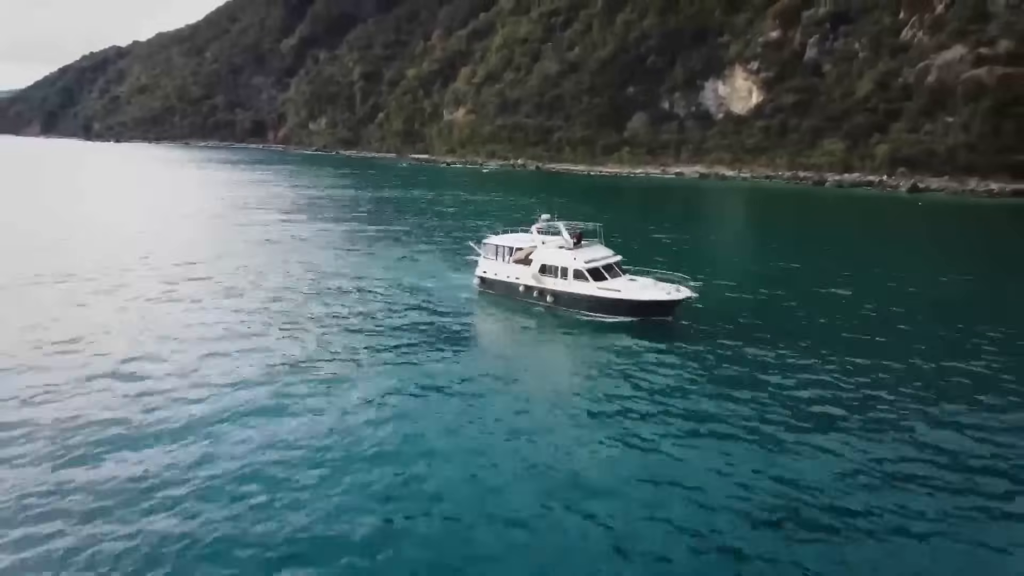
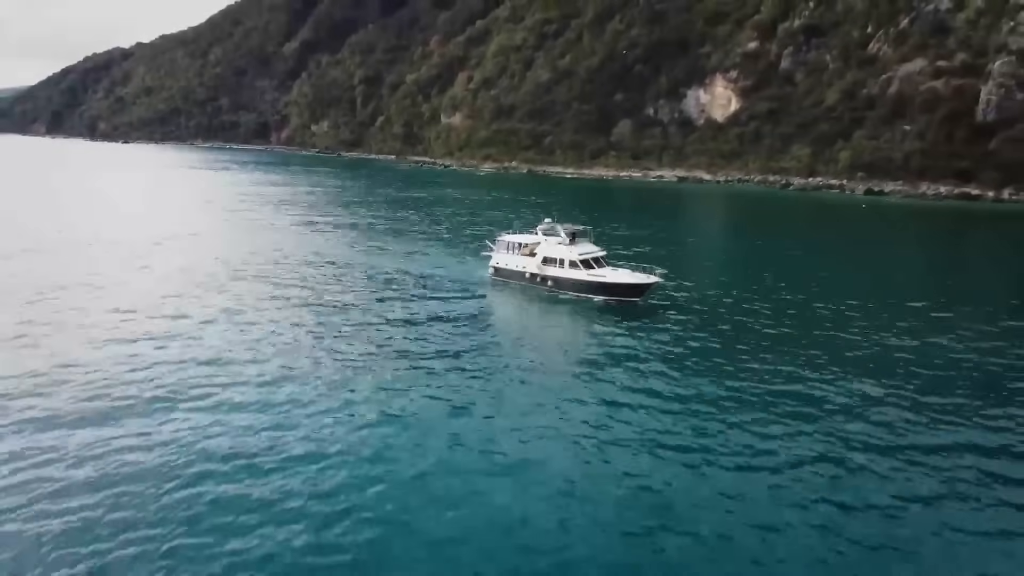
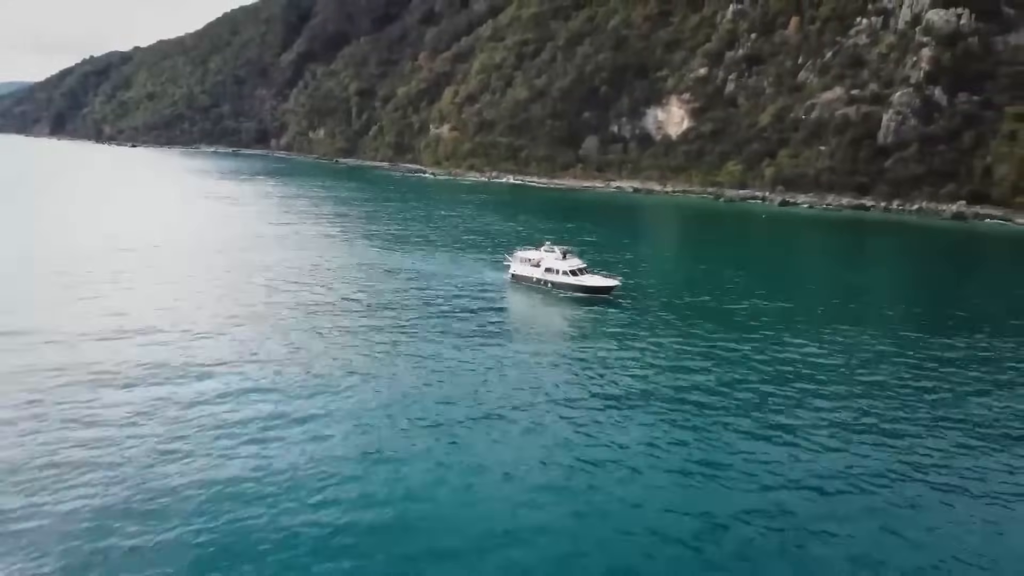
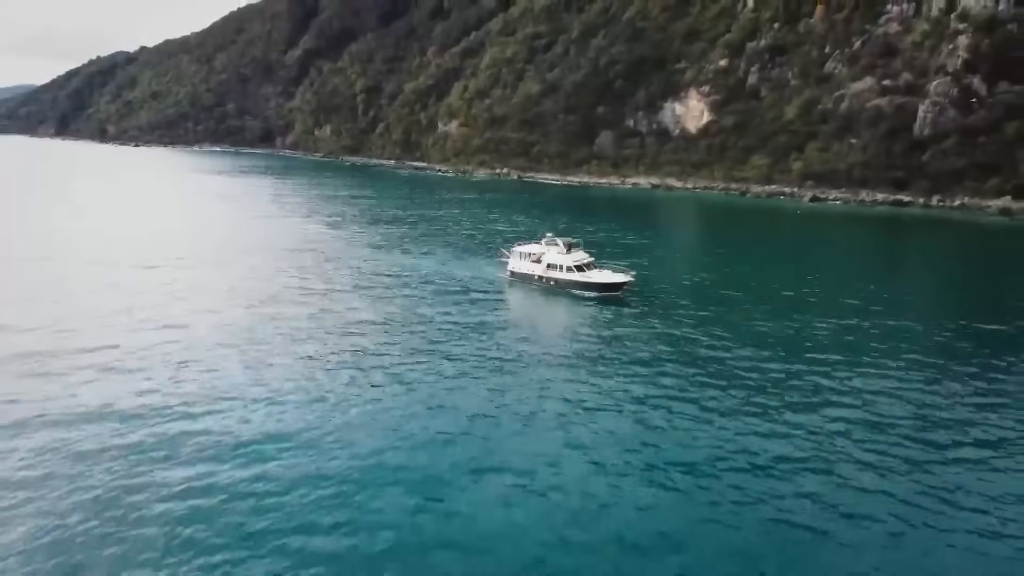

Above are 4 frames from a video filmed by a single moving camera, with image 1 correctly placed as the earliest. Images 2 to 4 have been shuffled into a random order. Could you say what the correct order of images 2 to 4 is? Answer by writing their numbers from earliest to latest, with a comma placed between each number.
2, 4, 3
